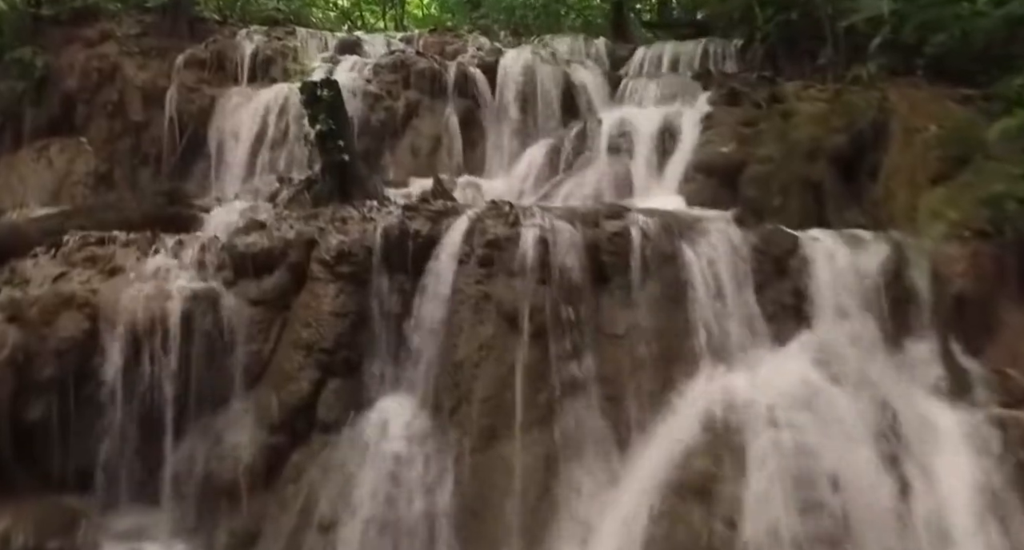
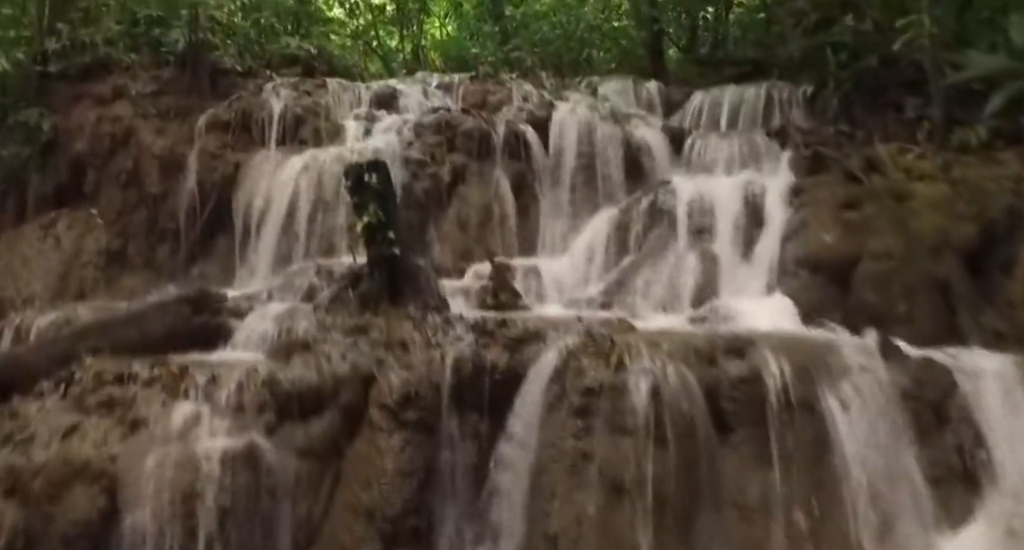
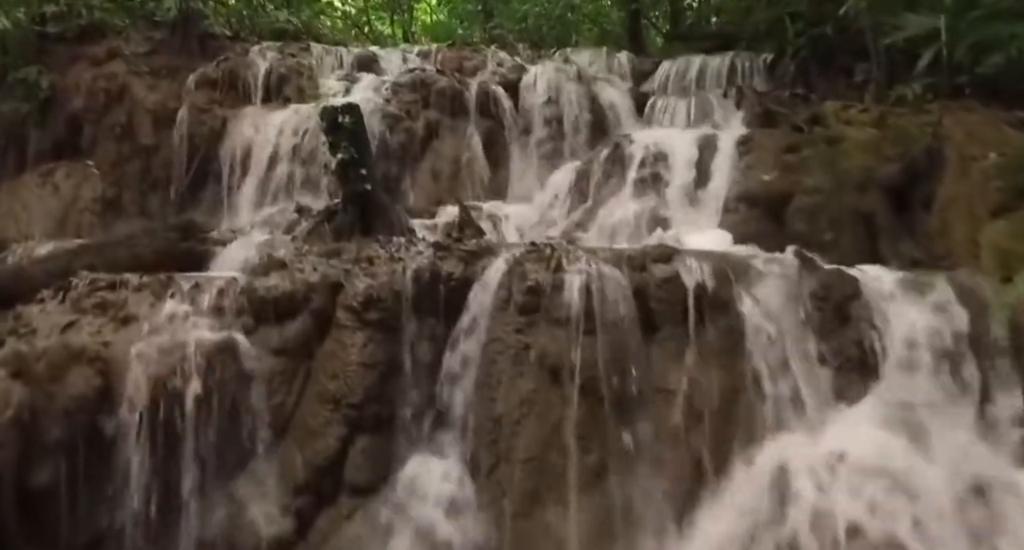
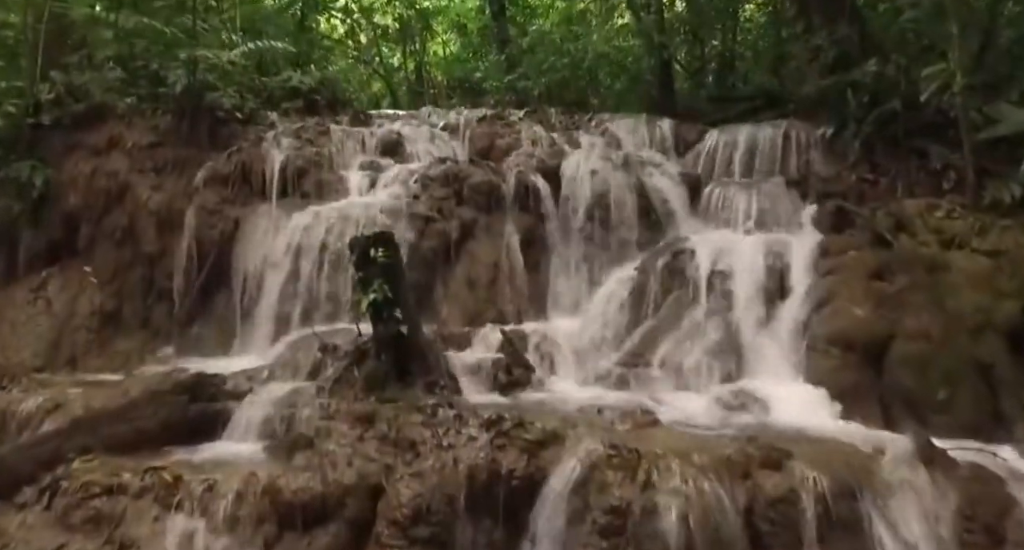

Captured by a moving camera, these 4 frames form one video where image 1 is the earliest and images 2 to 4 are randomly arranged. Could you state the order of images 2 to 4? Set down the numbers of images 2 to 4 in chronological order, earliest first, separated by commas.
3, 2, 4
